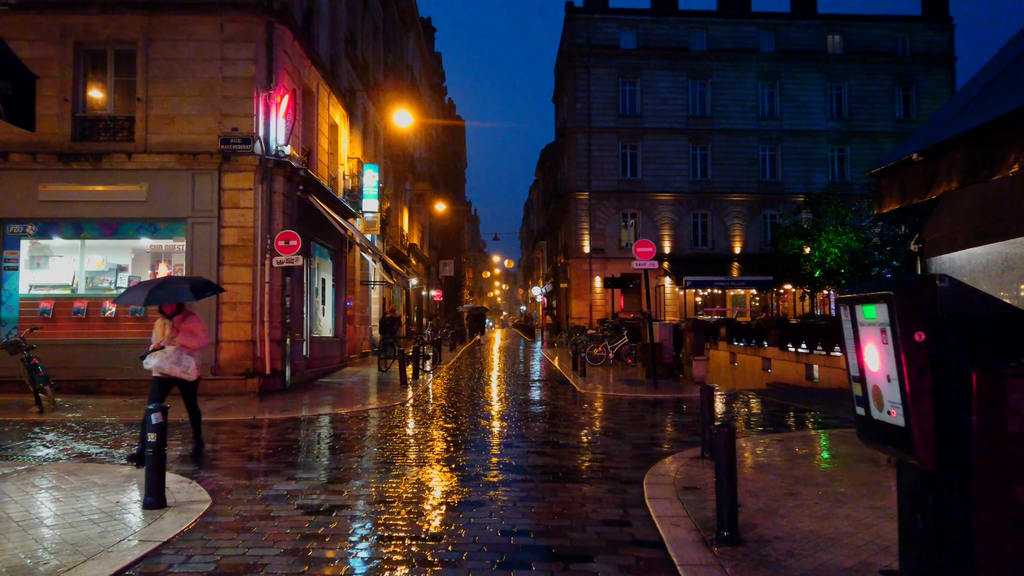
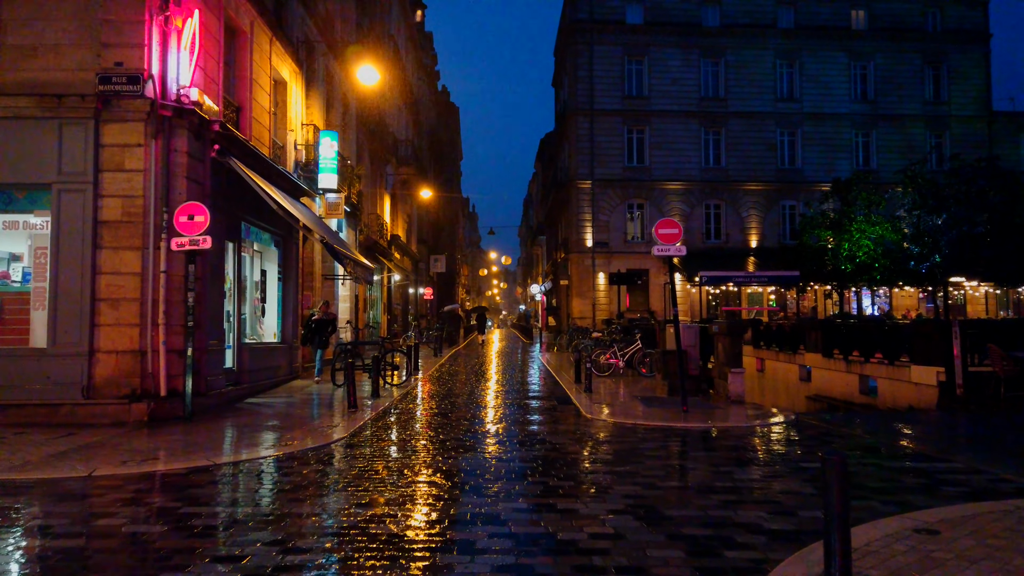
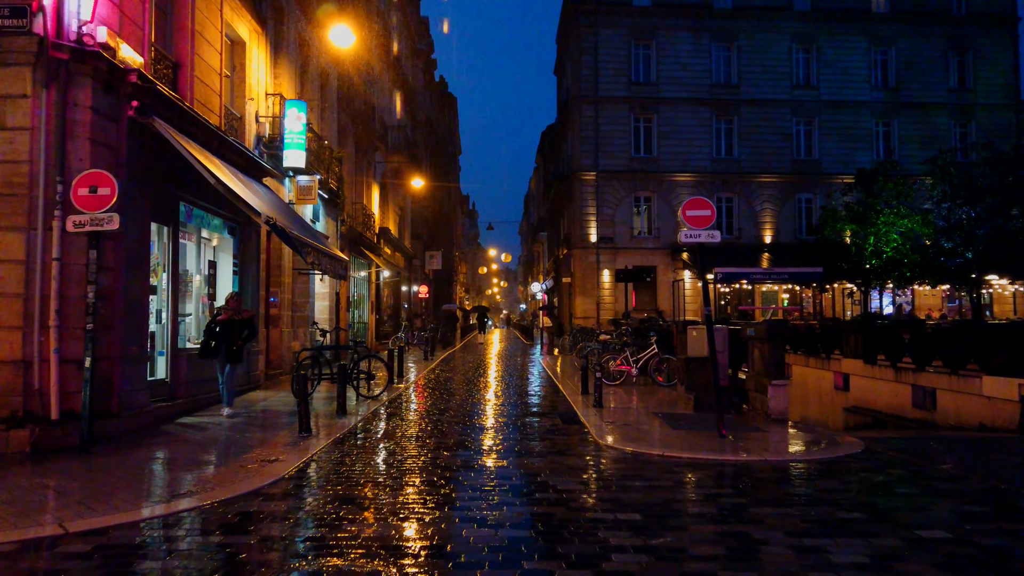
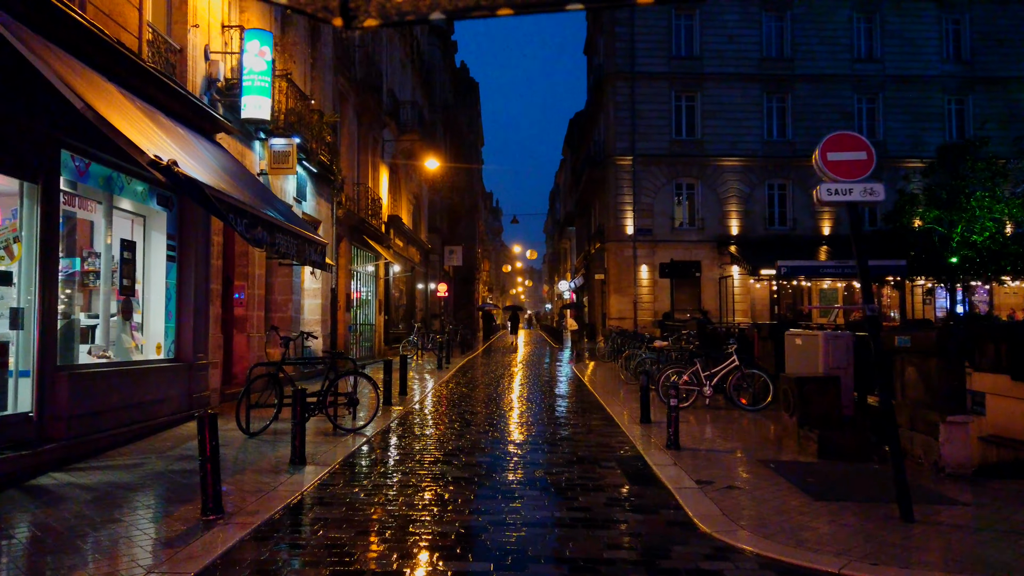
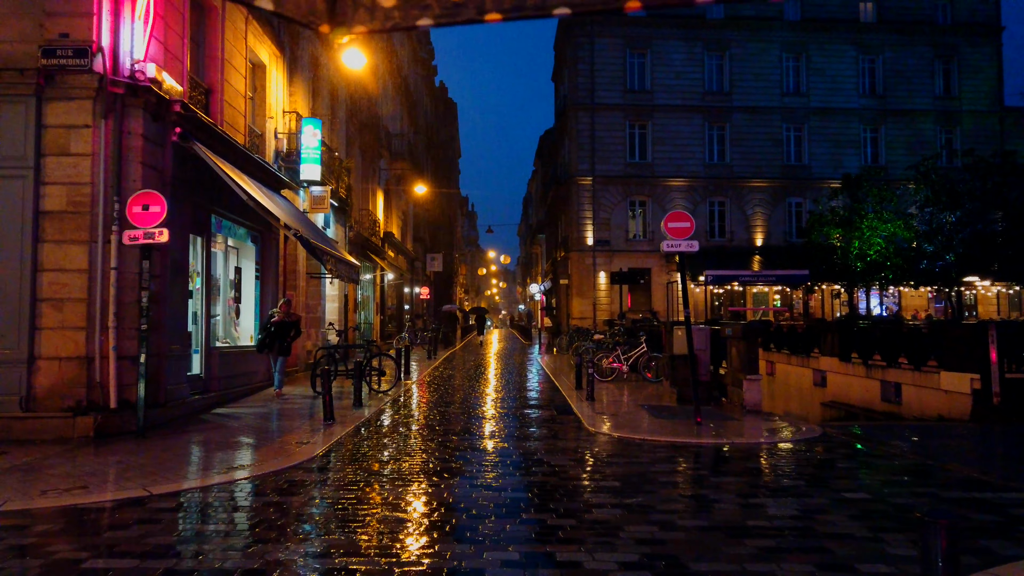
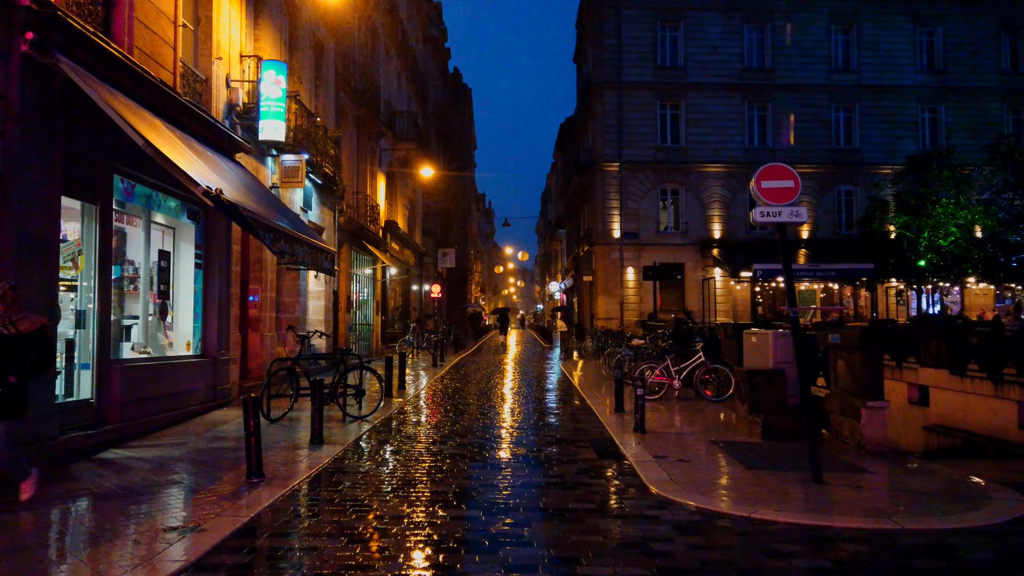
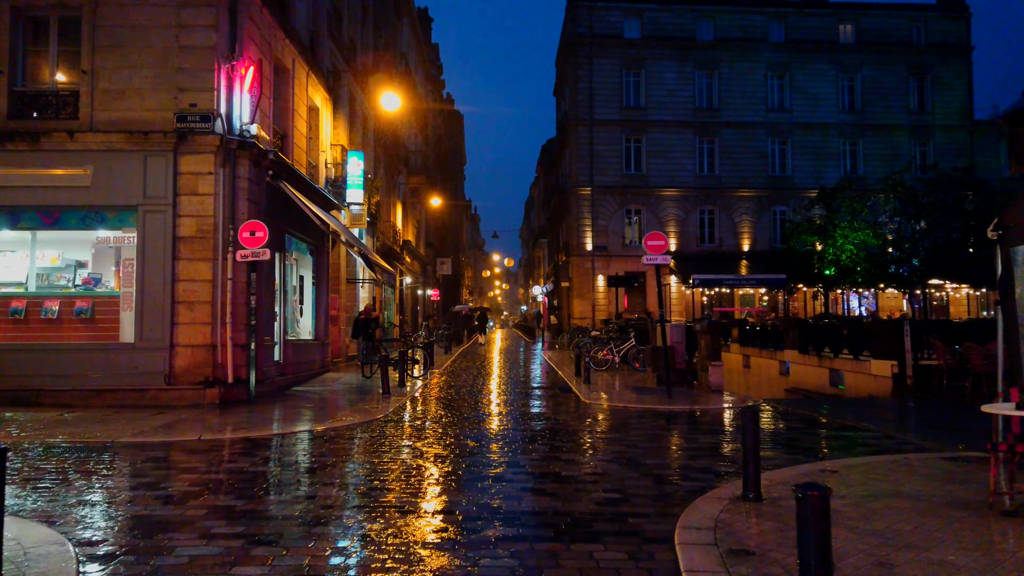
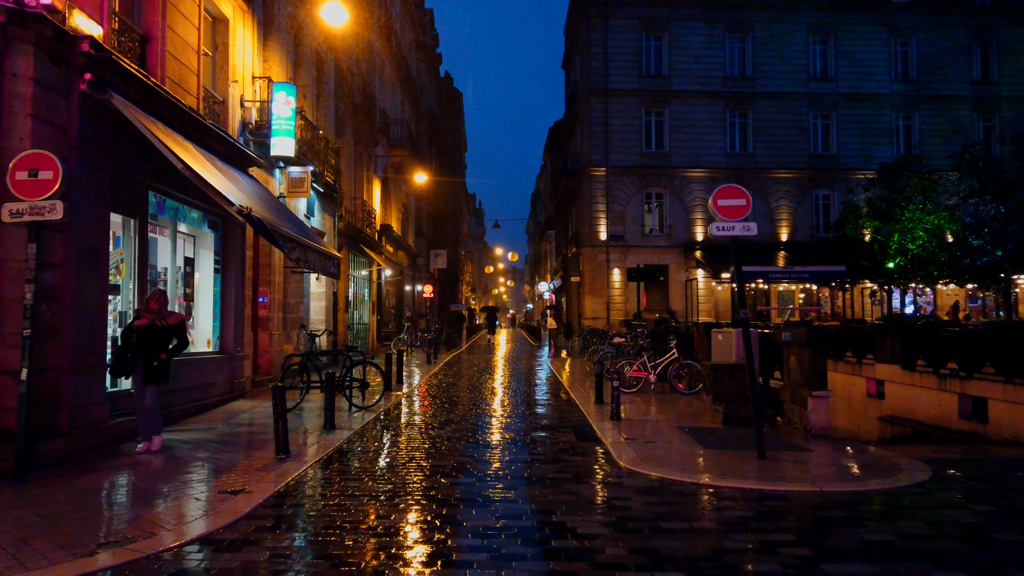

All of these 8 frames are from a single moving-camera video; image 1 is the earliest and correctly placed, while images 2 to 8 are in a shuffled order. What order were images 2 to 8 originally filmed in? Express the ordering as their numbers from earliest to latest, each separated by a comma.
7, 2, 5, 3, 8, 6, 4
